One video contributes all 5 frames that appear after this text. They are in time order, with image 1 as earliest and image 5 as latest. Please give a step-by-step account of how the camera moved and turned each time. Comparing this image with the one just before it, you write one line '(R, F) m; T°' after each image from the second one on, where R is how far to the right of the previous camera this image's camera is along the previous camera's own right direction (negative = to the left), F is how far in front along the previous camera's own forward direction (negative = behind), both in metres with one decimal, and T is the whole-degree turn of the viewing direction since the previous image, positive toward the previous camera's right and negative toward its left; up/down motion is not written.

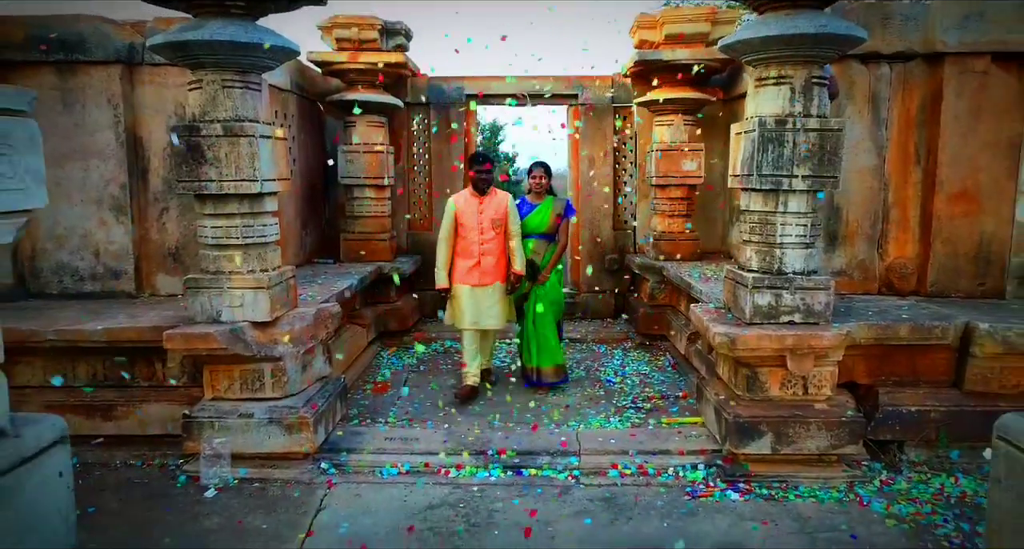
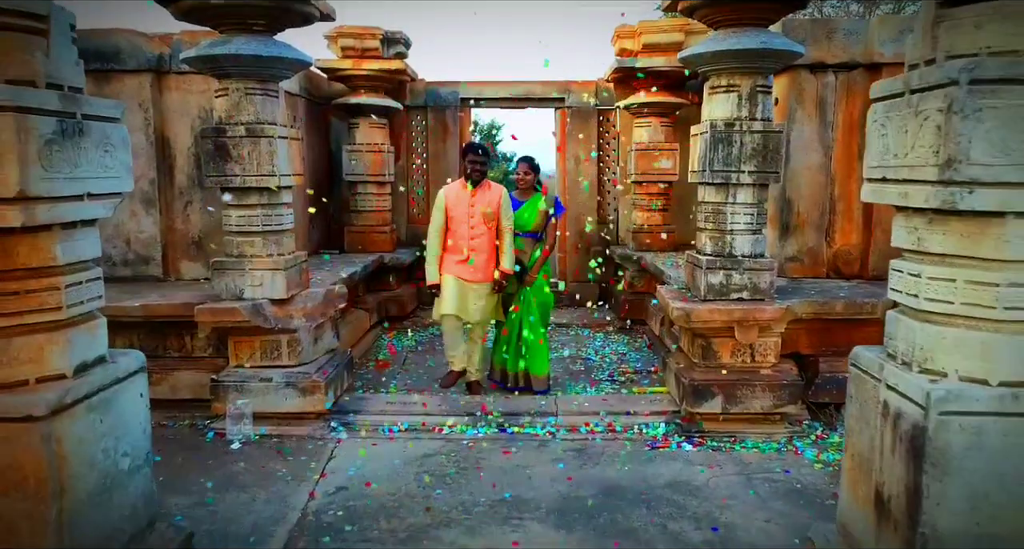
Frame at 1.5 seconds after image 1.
(+0.1, -0.5) m; 0°
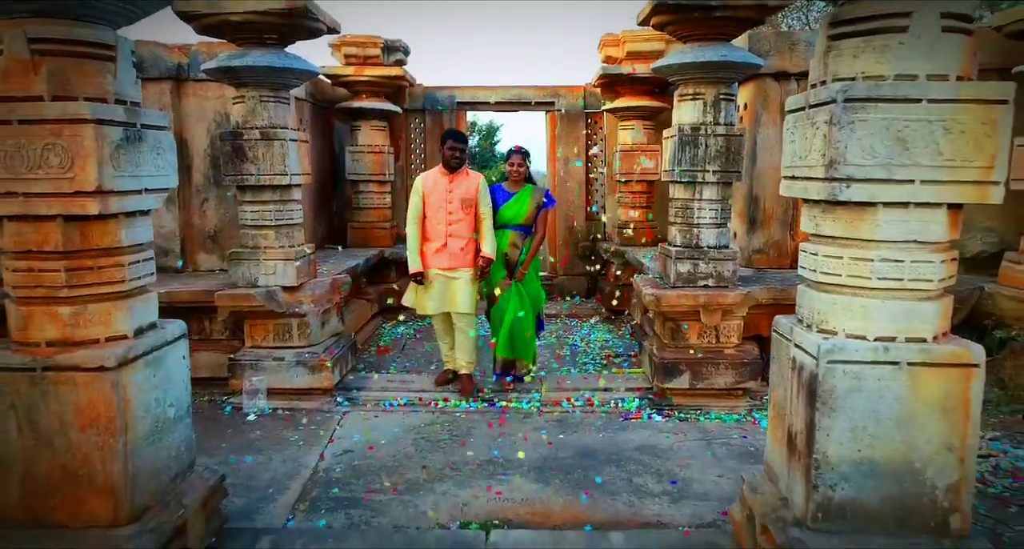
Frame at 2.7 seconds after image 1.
(+0.1, -0.4) m; 0°
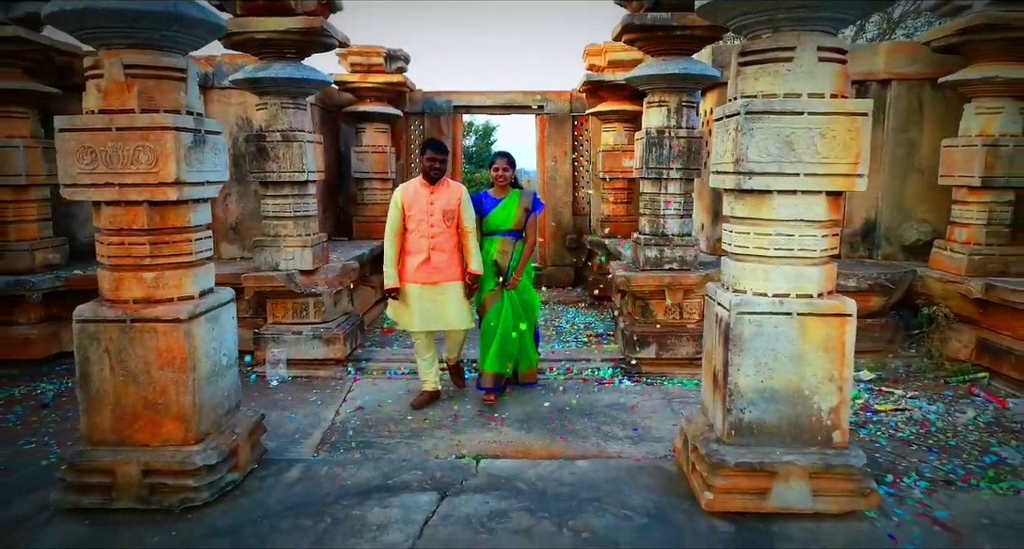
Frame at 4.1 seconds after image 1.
(+0.1, -0.6) m; 0°
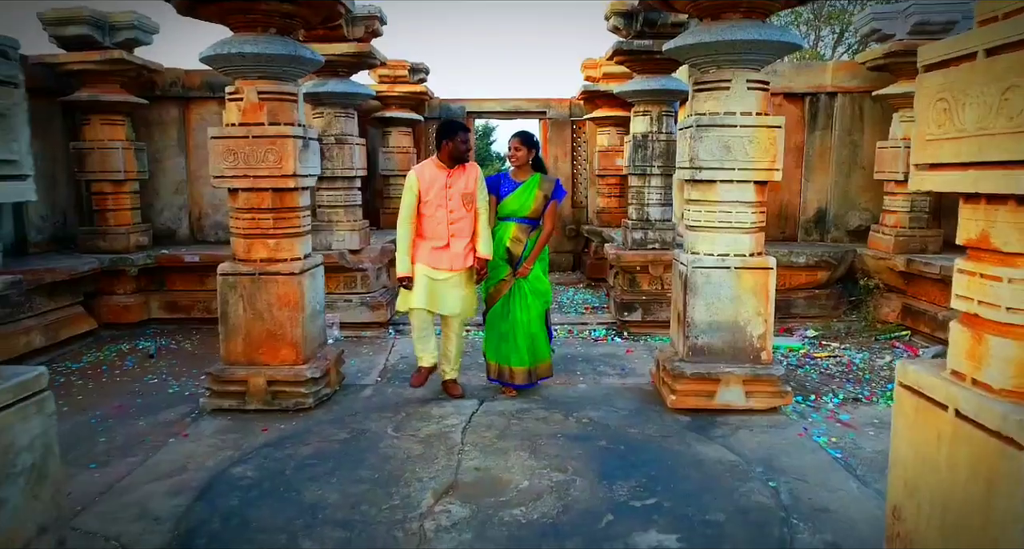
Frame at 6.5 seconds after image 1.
(-0.1, -1.1) m; 0°
